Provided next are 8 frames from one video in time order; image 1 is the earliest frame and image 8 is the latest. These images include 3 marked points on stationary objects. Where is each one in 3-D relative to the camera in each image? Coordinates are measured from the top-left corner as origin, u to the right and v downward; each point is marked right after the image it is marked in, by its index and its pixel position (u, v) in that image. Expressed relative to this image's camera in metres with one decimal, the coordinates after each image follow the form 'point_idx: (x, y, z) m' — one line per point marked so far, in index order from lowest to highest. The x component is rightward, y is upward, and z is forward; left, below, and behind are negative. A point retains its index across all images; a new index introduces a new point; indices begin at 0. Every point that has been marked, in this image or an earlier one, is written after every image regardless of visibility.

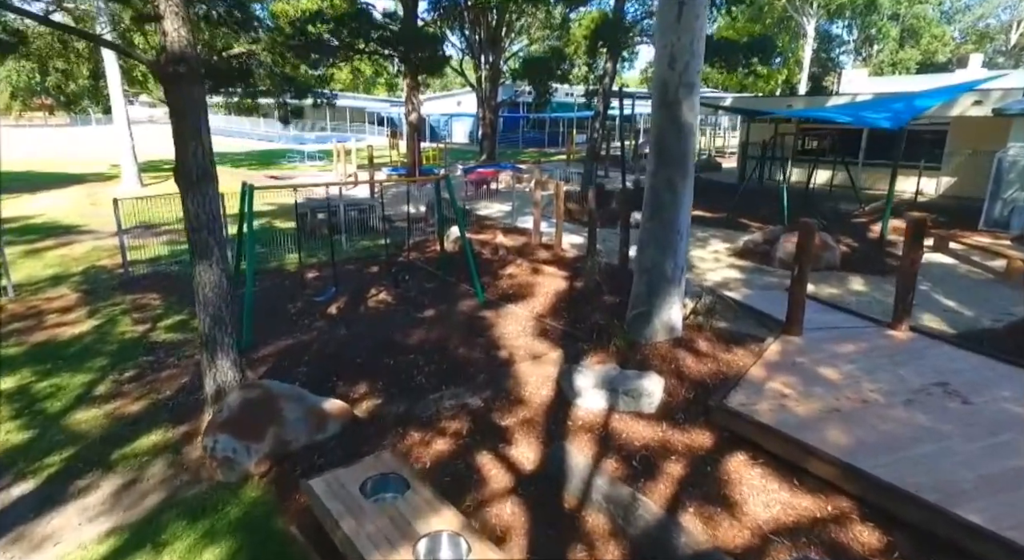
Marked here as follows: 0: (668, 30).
0: (+1.4, +2.3, +5.1) m
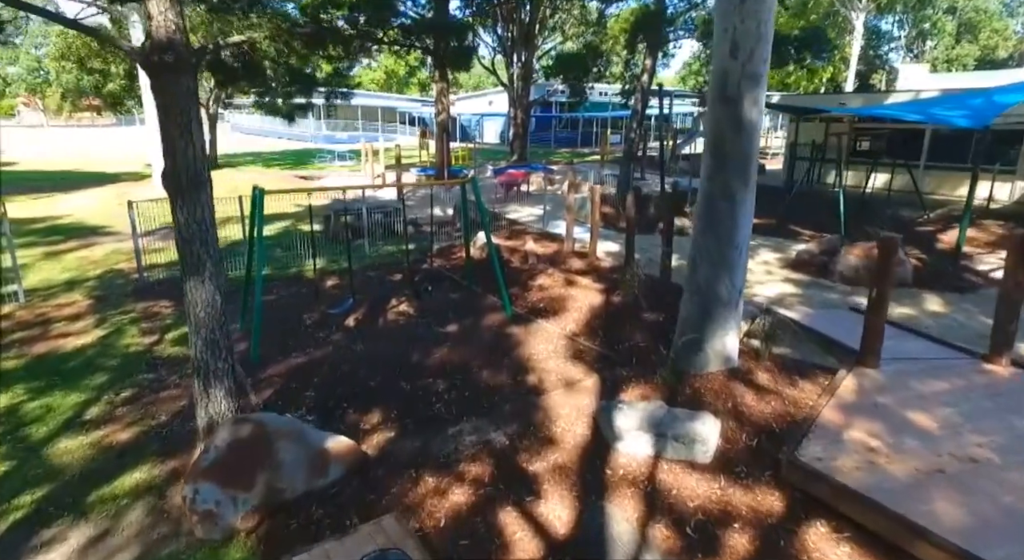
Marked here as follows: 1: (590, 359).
0: (+1.7, +2.1, +4.3) m
1: (+0.9, -0.9, +6.1) m
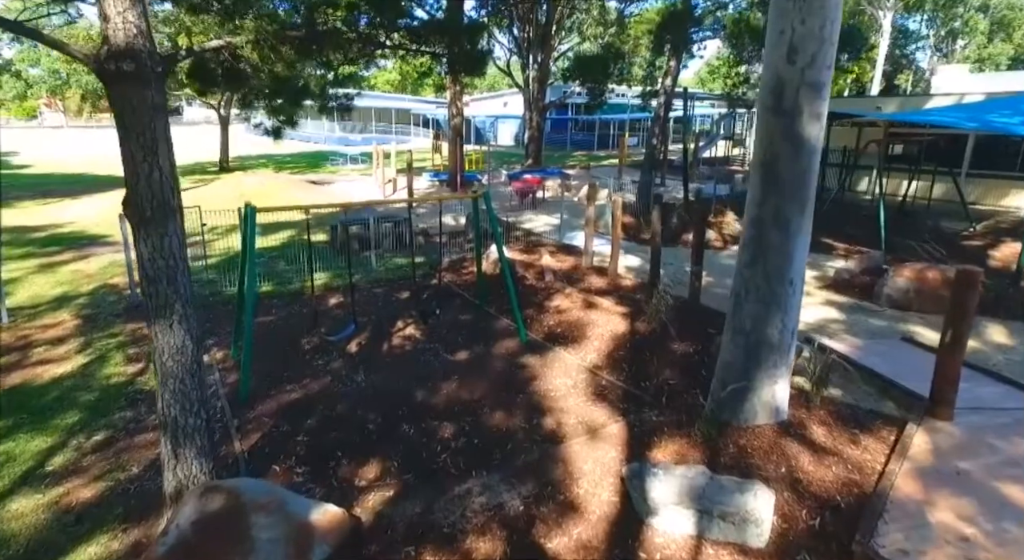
0: (+1.8, +1.8, +3.7) m
1: (+1.0, -1.2, +5.5) m
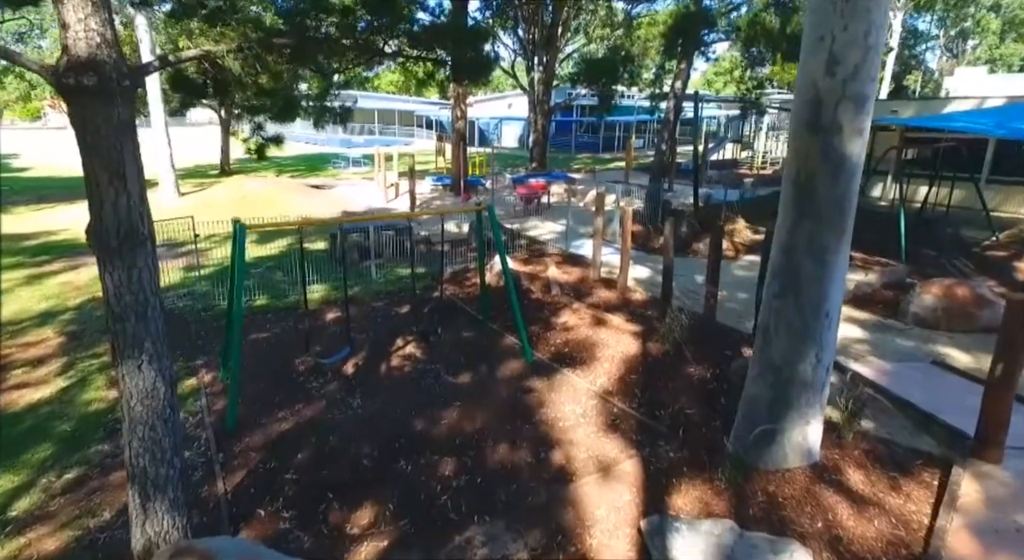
0: (+1.9, +1.6, +3.3) m
1: (+1.1, -1.4, +5.1) m
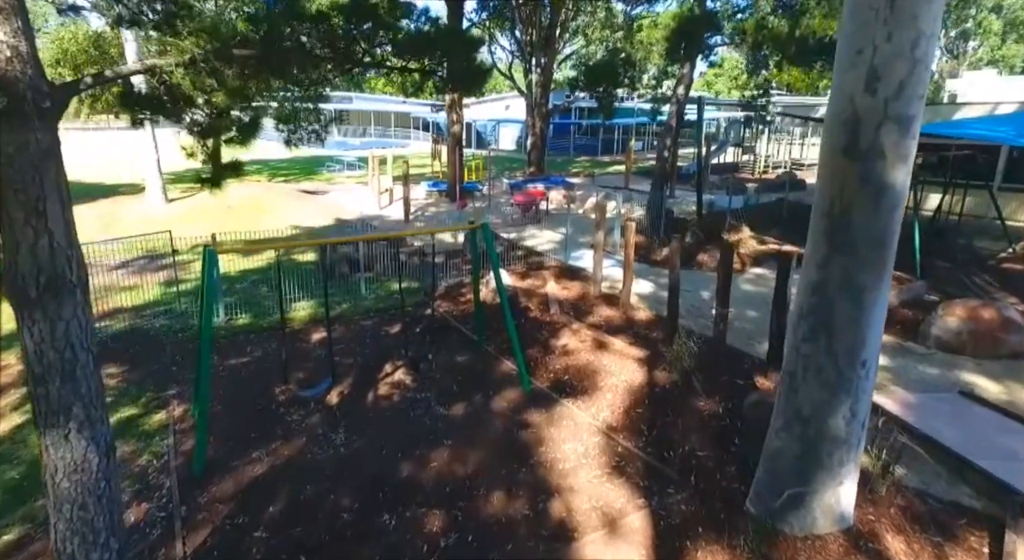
0: (+1.8, +1.3, +2.9) m
1: (+1.0, -1.6, +4.7) m
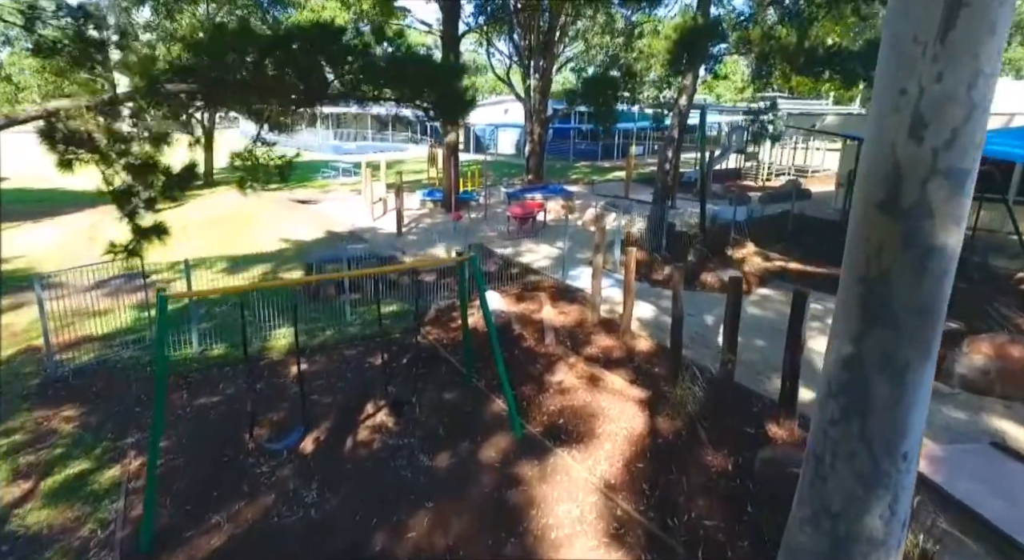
0: (+1.7, +1.0, +2.4) m
1: (+0.9, -2.0, +4.2) m
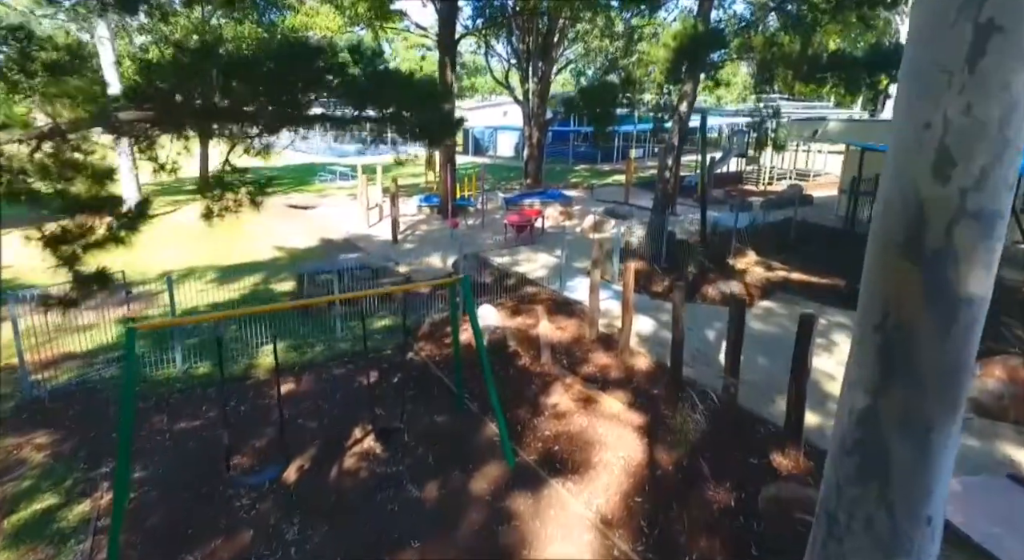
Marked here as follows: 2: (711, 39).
0: (+1.7, +0.7, +2.1) m
1: (+0.9, -2.2, +3.9) m
2: (+3.3, +4.0, +9.1) m
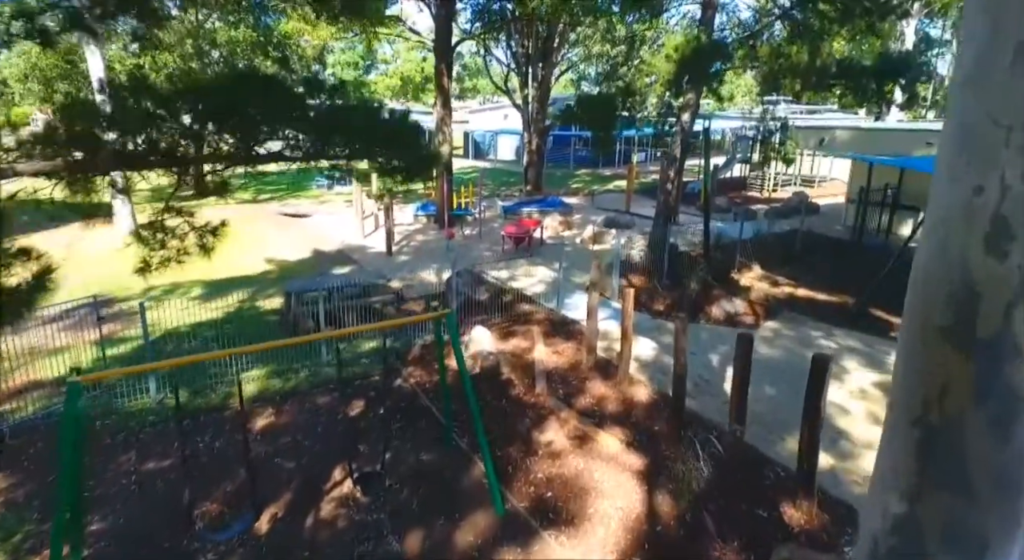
0: (+1.5, +0.4, +1.7) m
1: (+0.7, -2.6, +3.5) m
2: (+3.2, +3.7, +8.7) m
